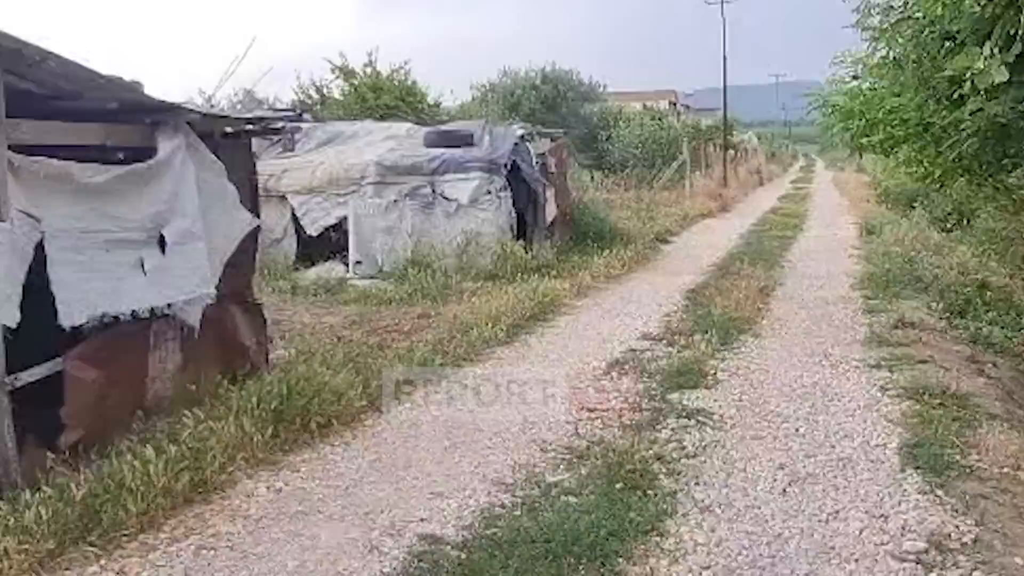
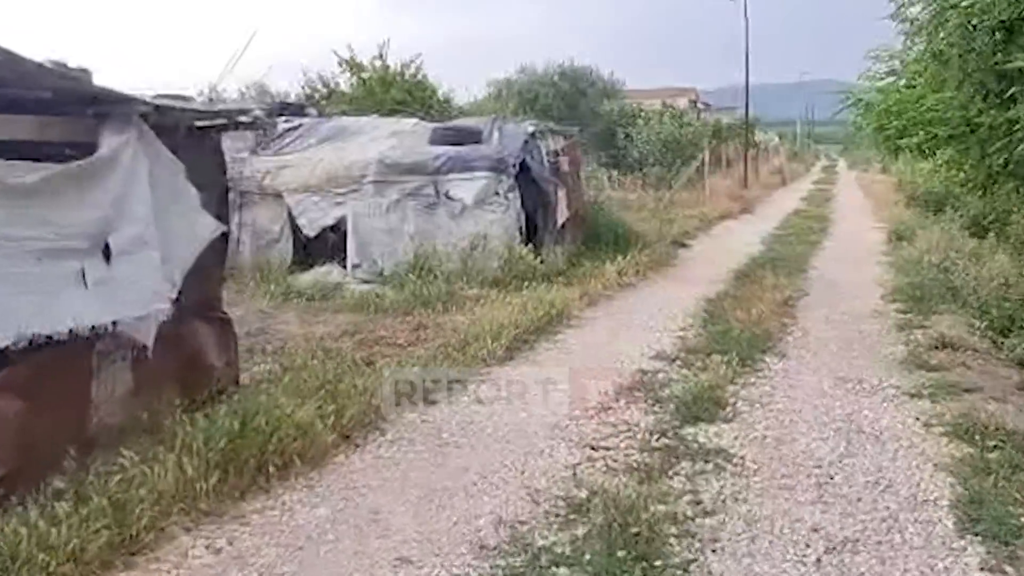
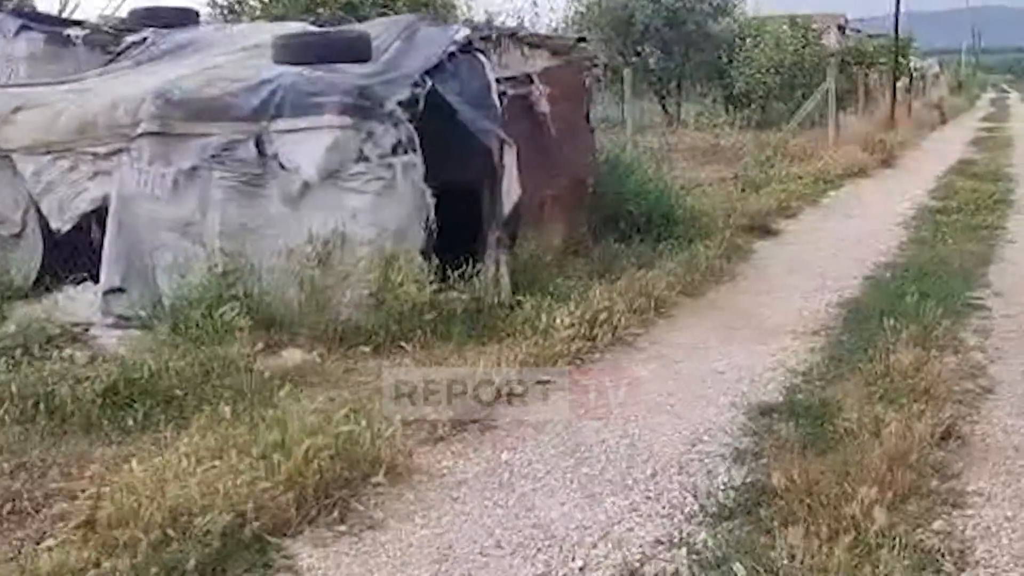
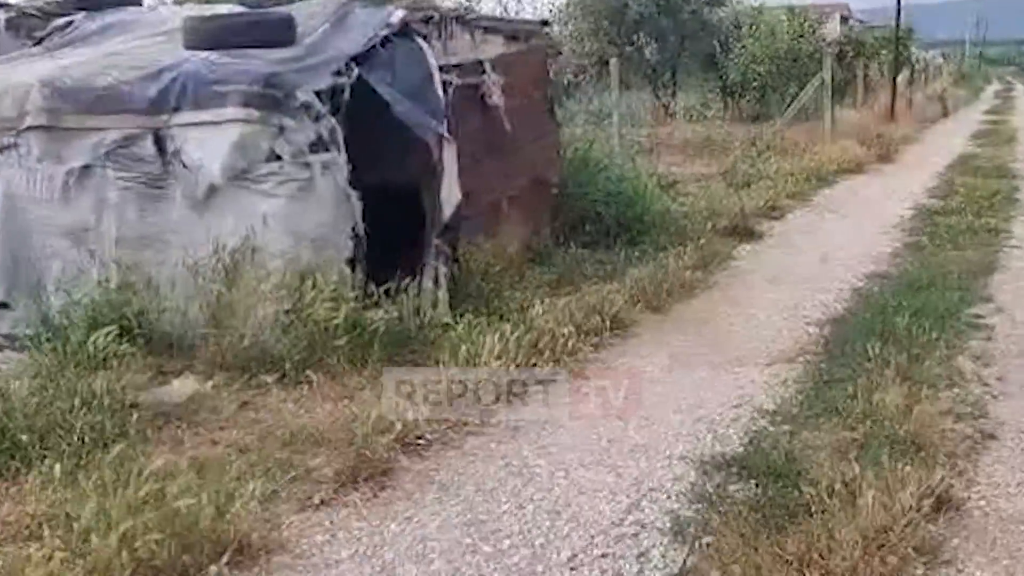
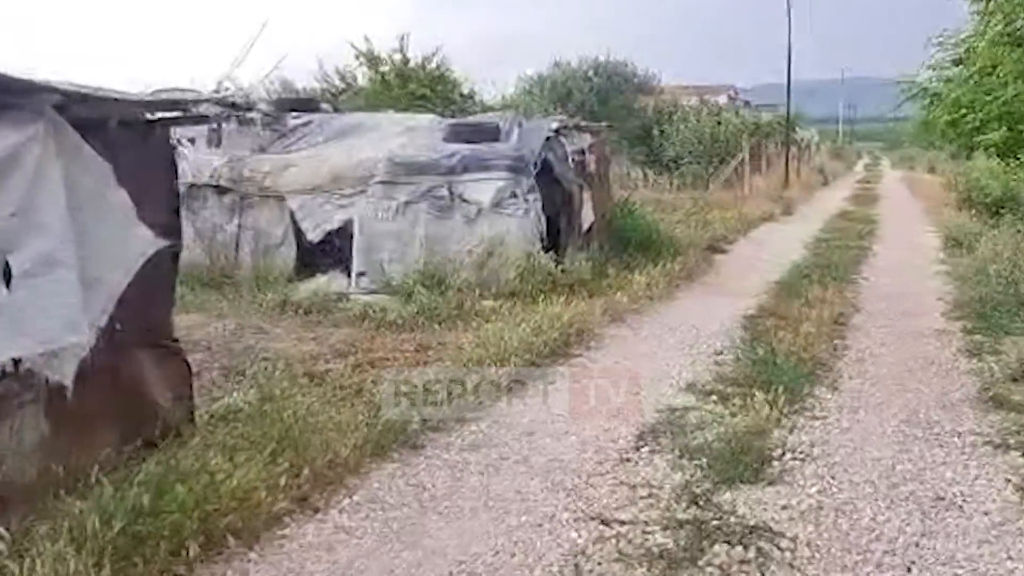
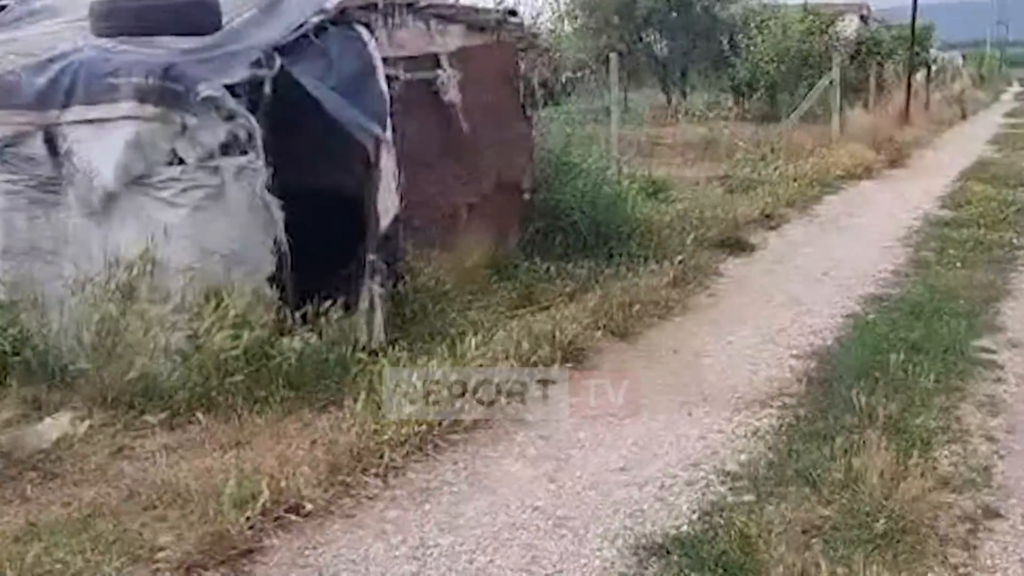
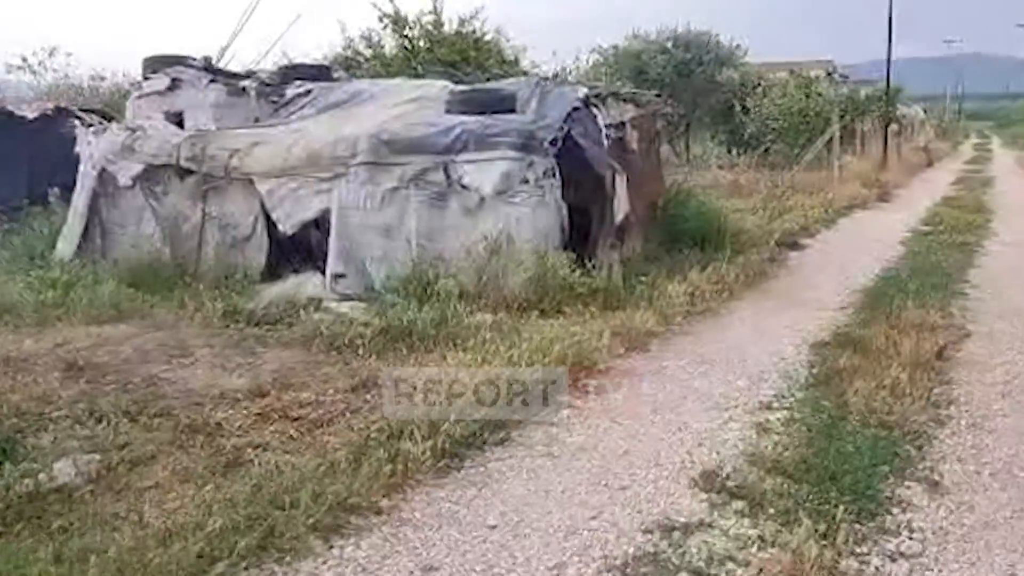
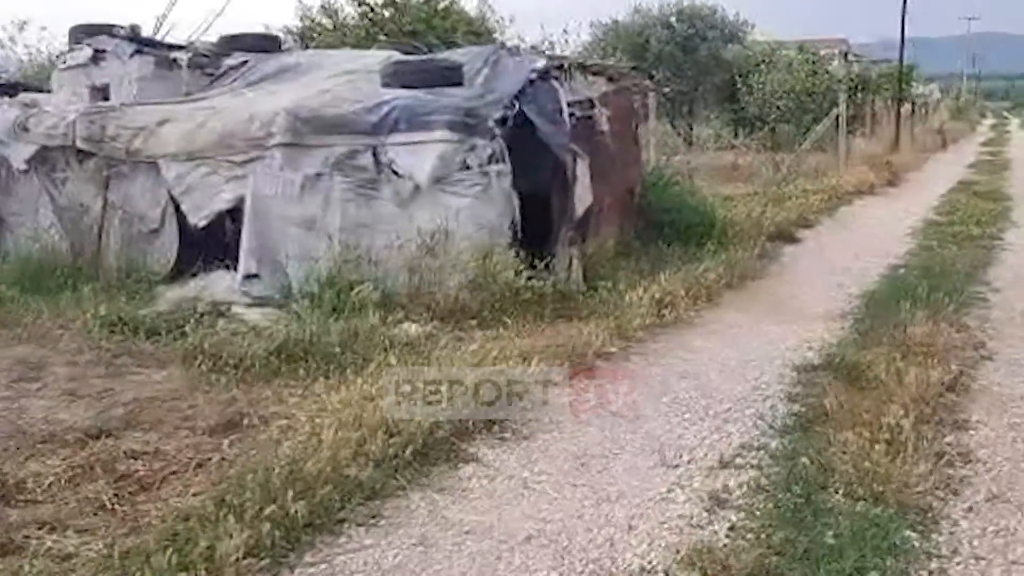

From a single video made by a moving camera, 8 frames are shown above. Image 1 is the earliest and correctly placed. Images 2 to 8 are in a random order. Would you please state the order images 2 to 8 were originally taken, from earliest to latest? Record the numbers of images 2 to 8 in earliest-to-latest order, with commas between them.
2, 5, 7, 8, 3, 4, 6
